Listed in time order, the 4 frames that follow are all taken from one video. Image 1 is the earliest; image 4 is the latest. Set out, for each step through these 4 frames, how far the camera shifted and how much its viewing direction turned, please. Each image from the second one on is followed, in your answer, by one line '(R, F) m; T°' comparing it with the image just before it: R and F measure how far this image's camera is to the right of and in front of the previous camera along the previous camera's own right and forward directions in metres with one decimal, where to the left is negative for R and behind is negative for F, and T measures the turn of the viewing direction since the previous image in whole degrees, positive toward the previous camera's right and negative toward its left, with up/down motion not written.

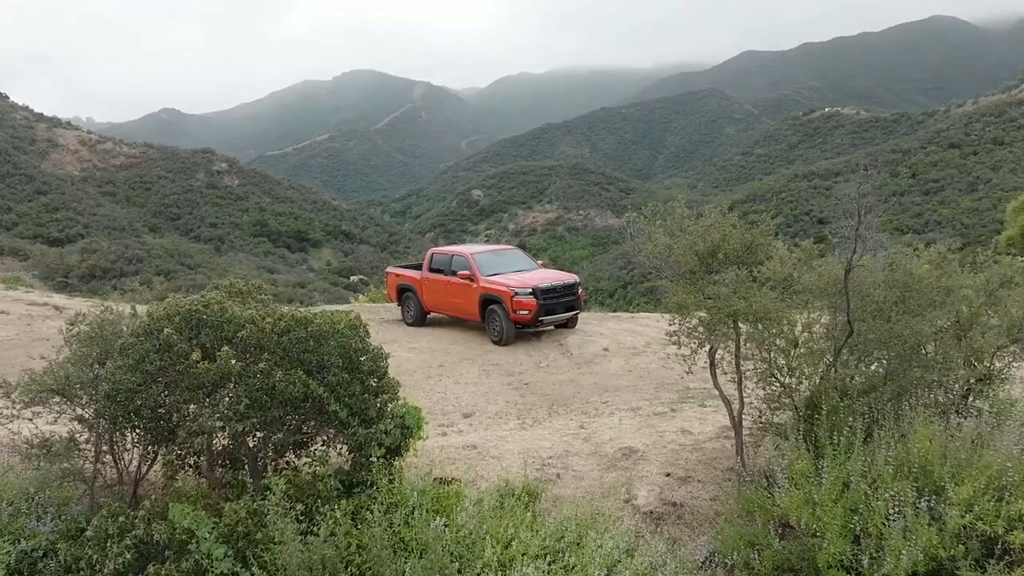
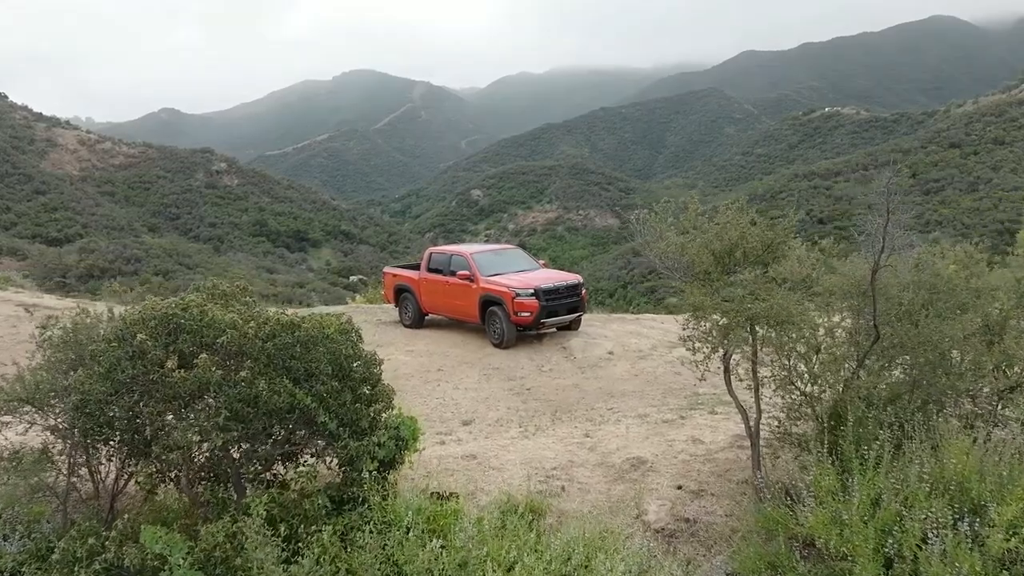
(0.0, +0.3) m; 0°
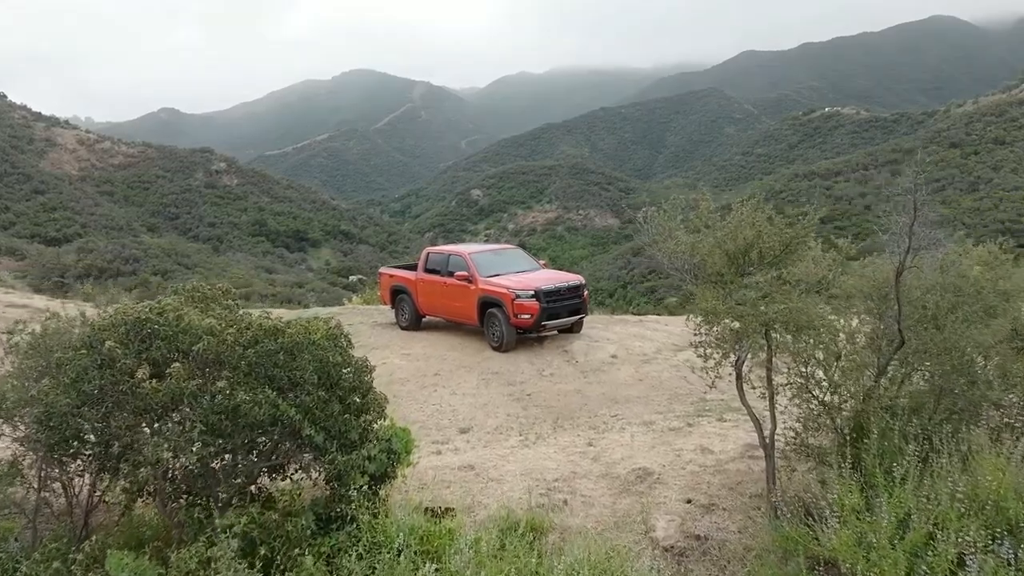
(0.0, +0.3) m; 0°
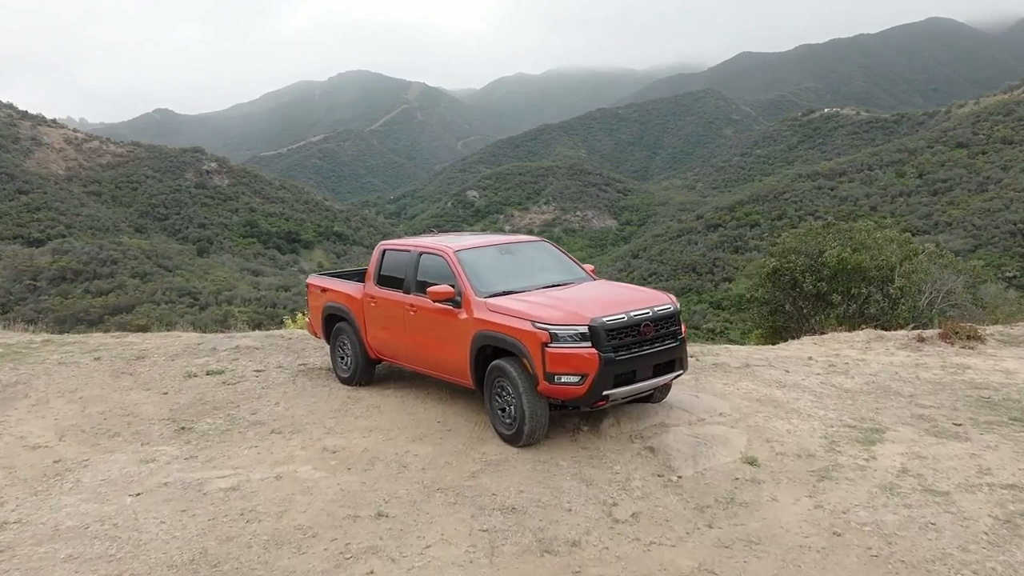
(-0.2, +4.5) m; 0°
